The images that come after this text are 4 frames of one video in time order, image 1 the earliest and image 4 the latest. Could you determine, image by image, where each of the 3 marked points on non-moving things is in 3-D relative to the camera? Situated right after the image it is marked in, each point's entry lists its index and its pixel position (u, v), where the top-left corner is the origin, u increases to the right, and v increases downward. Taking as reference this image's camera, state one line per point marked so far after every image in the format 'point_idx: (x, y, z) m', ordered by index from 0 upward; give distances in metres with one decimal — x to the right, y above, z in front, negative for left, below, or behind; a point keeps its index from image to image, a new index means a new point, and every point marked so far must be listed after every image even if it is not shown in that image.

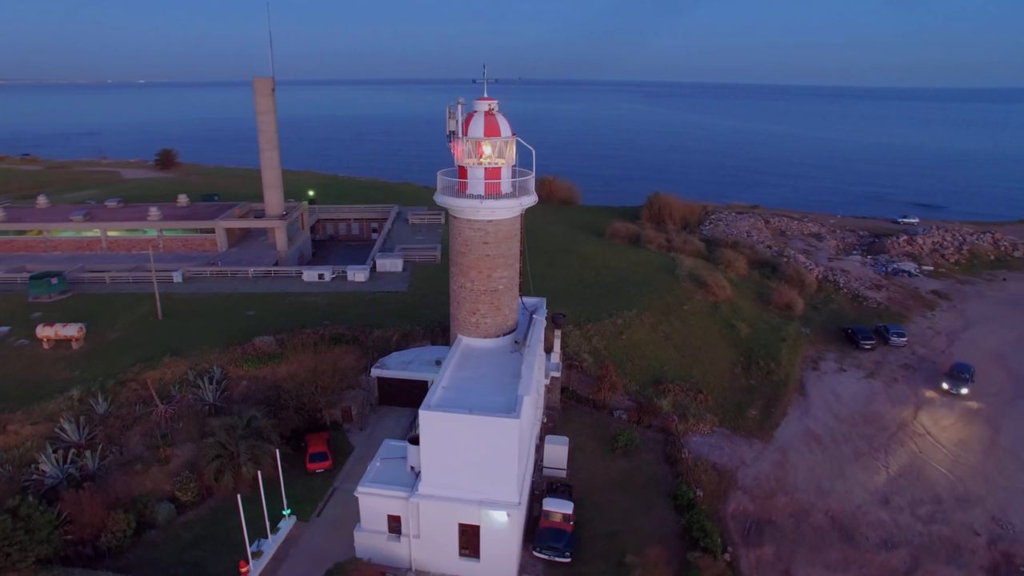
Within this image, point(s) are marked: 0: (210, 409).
0: (-9.5, -3.8, +17.6) m
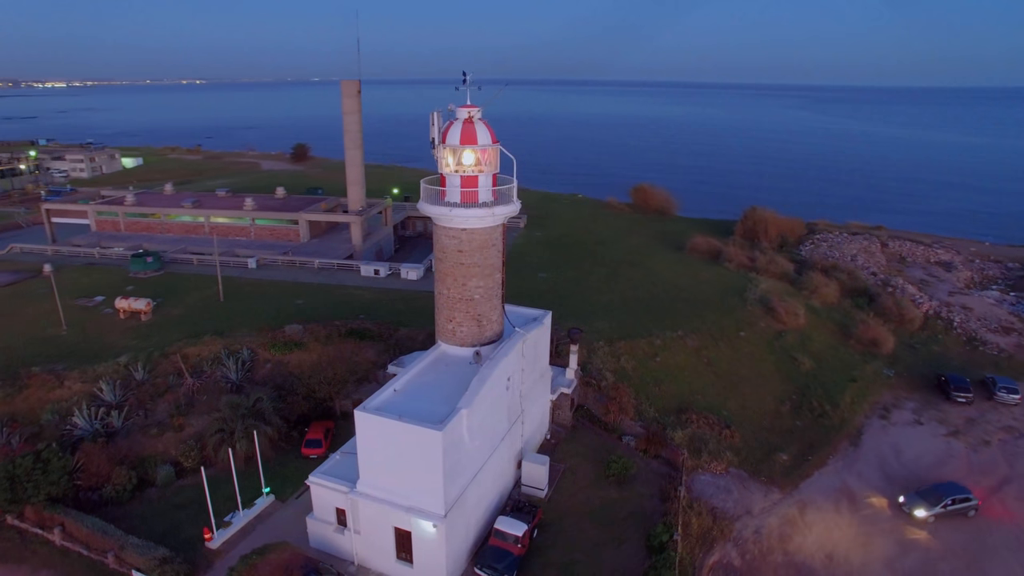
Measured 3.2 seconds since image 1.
0: (-9.8, -3.4, +19.4) m
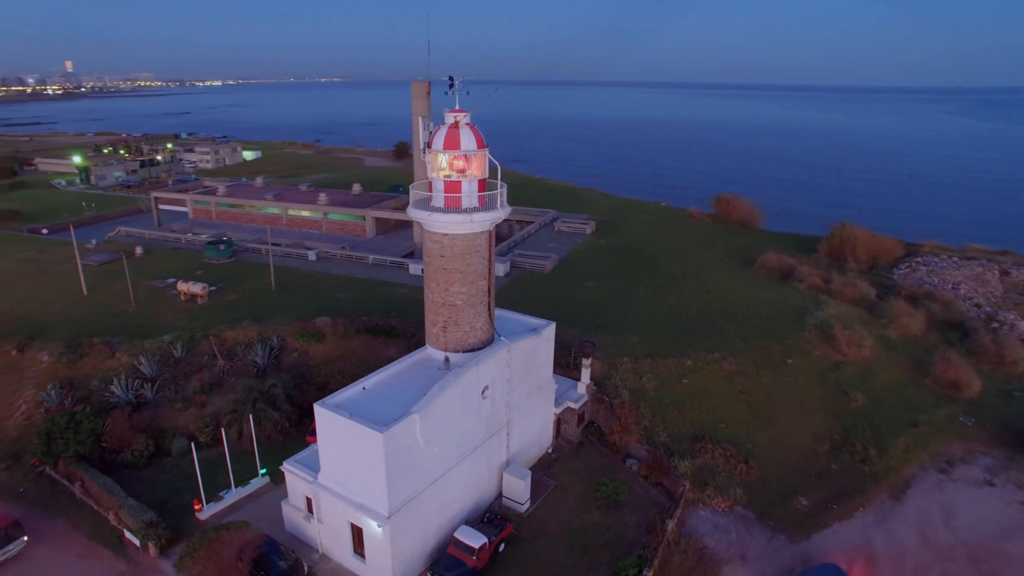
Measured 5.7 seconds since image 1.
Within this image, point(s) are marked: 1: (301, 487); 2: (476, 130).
0: (-9.7, -3.1, +21.0) m
1: (-5.5, -5.2, +14.5) m
2: (-1.0, +4.3, +15.1) m
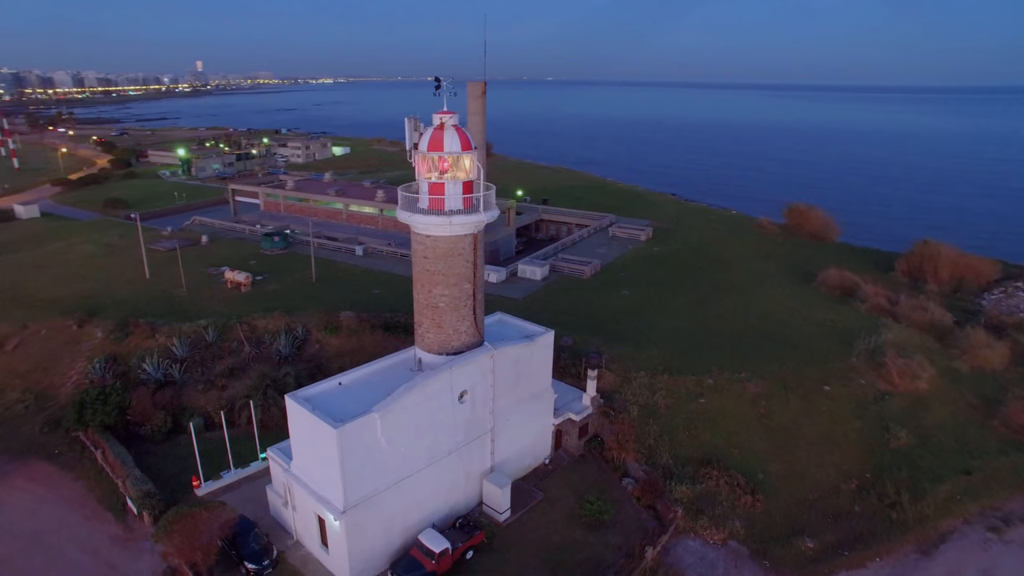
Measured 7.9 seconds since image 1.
0: (-9.5, -2.8, +22.3) m
1: (-6.4, -5.1, +15.3) m
2: (-1.3, +4.1, +15.2) m
